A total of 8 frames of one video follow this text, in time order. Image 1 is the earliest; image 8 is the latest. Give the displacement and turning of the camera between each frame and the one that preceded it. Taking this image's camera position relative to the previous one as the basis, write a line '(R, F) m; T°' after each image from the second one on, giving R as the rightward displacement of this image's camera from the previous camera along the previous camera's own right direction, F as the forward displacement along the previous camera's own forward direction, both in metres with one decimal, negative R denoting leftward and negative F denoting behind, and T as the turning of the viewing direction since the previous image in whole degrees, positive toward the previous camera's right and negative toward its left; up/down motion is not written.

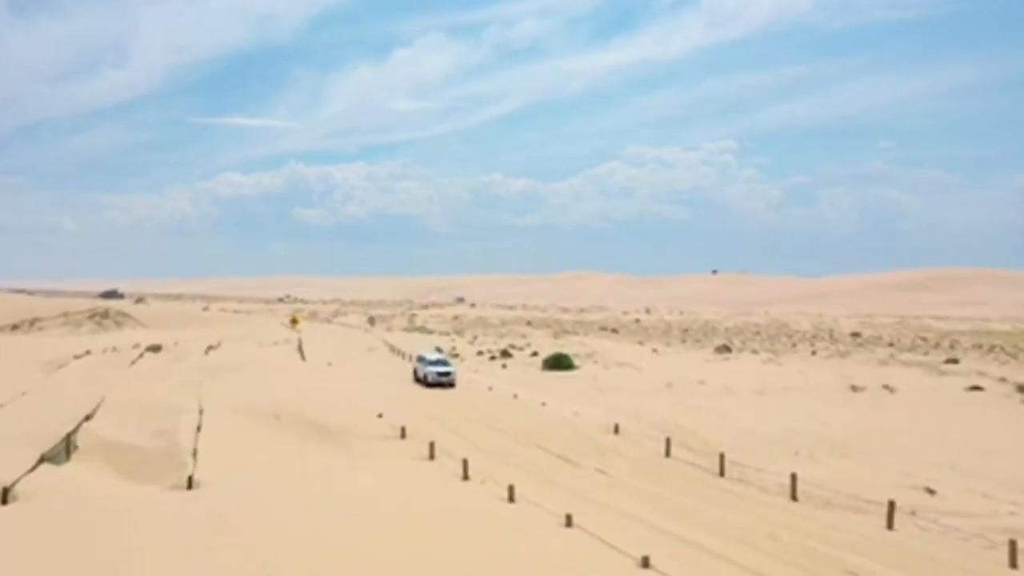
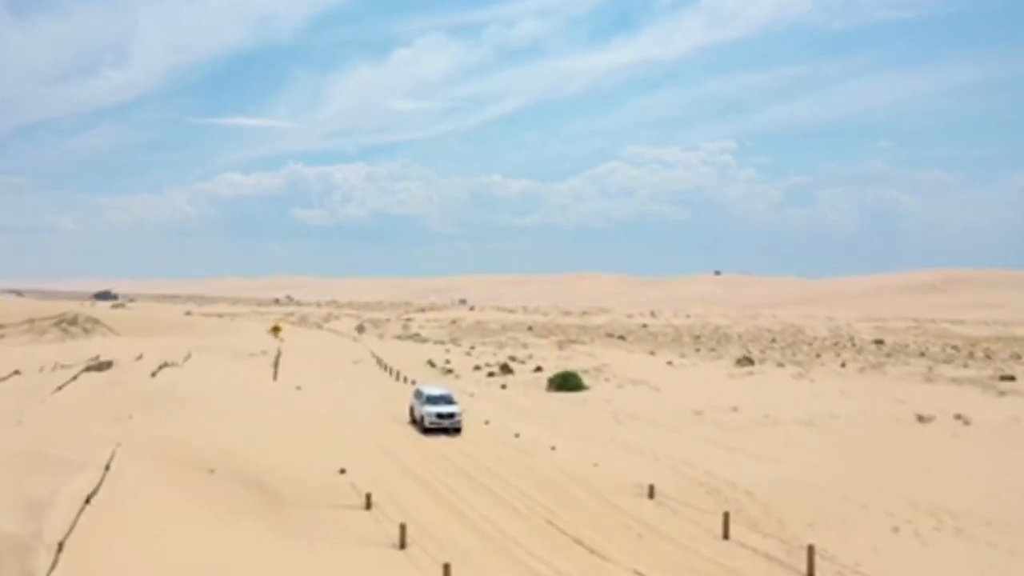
(0.0, +2.7) m; 0°
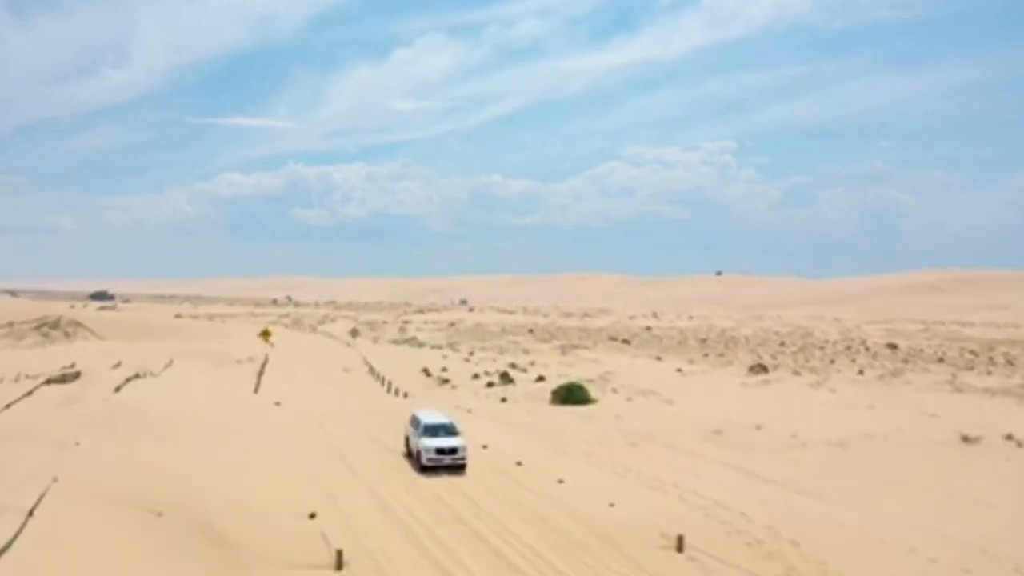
(0.0, +1.4) m; 0°
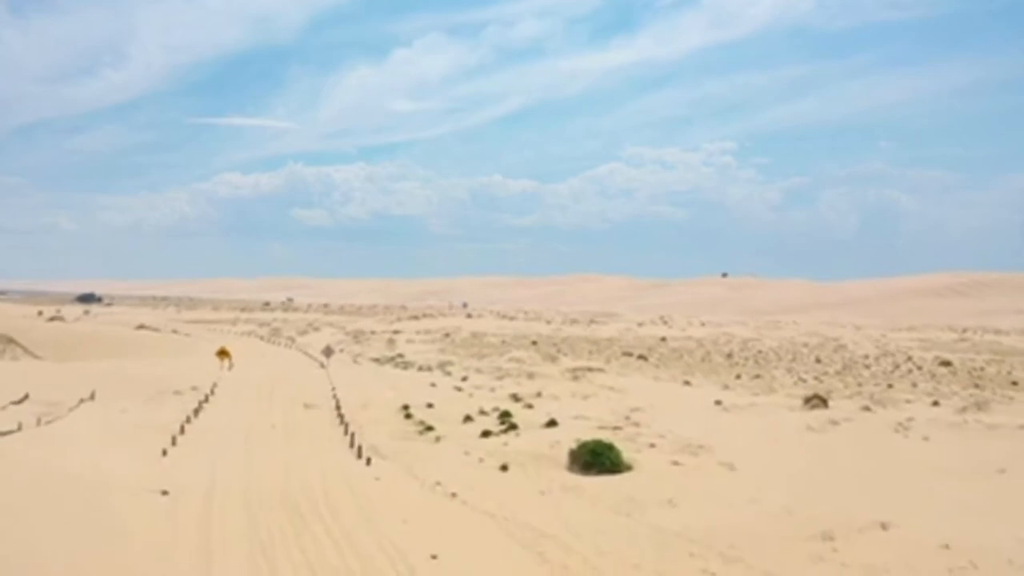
(-0.1, +4.7) m; 0°
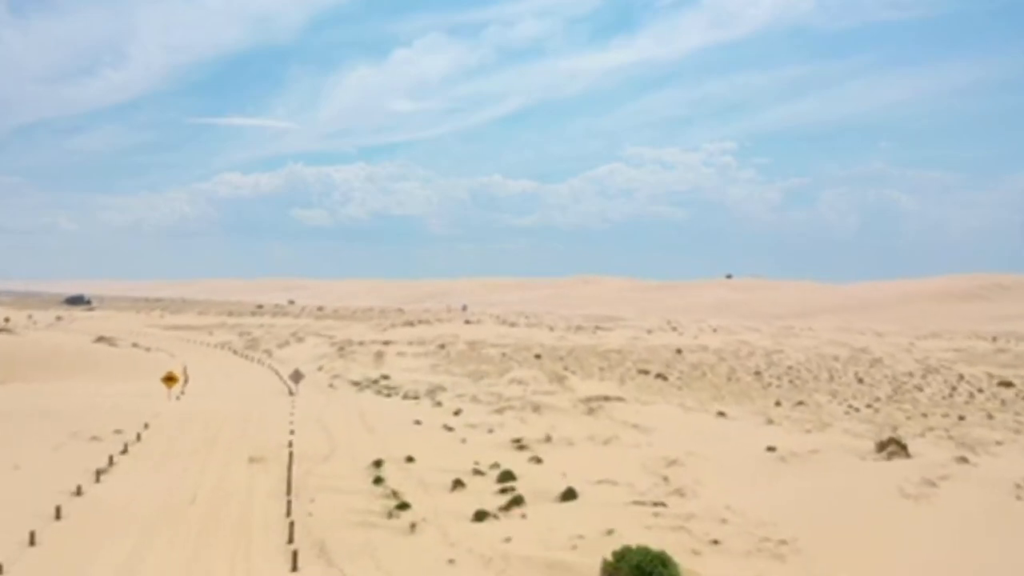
(-0.1, +4.2) m; 0°
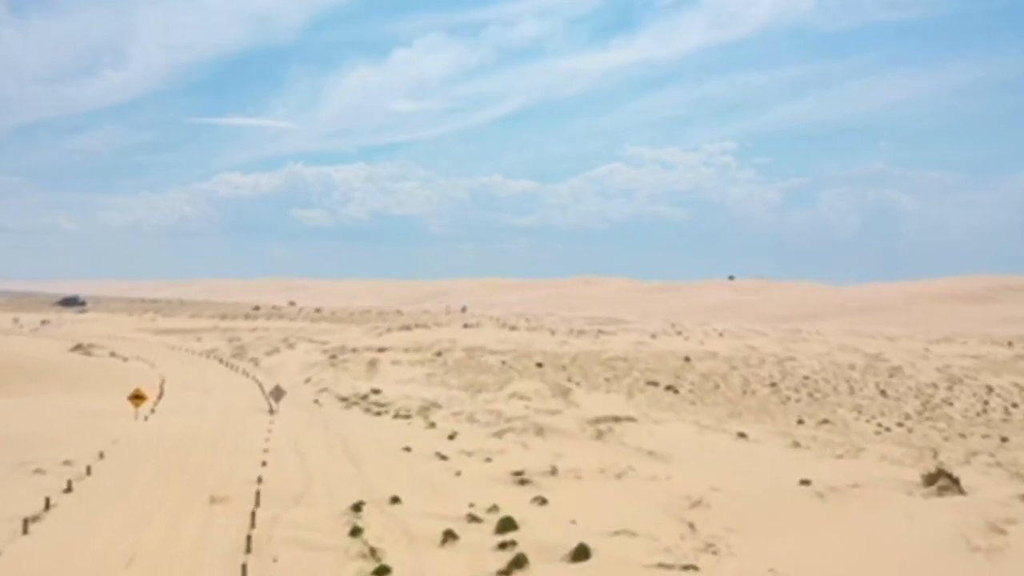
(0.0, +2.0) m; 0°
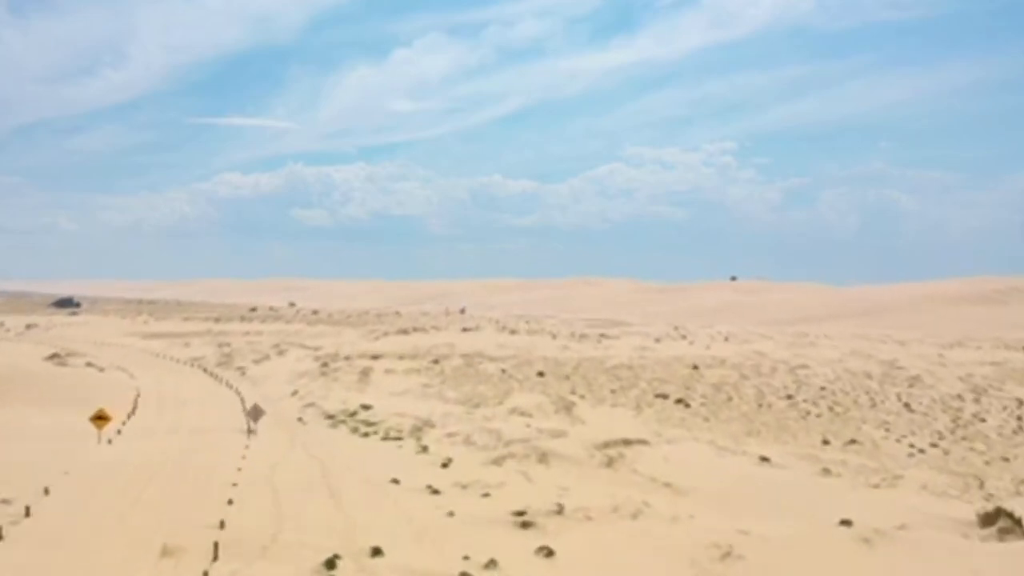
(0.0, +1.8) m; 0°
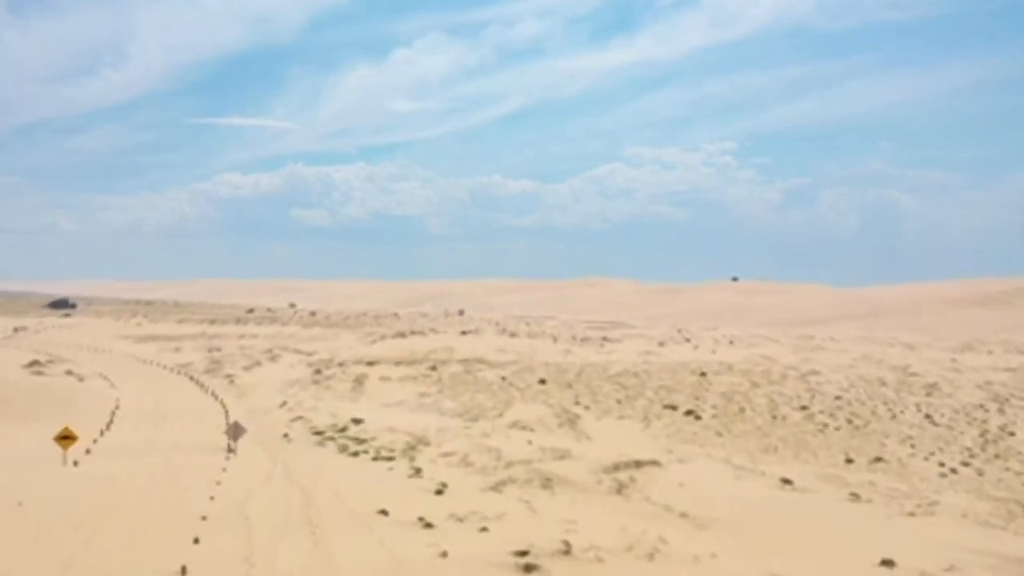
(0.0, +1.5) m; 0°
